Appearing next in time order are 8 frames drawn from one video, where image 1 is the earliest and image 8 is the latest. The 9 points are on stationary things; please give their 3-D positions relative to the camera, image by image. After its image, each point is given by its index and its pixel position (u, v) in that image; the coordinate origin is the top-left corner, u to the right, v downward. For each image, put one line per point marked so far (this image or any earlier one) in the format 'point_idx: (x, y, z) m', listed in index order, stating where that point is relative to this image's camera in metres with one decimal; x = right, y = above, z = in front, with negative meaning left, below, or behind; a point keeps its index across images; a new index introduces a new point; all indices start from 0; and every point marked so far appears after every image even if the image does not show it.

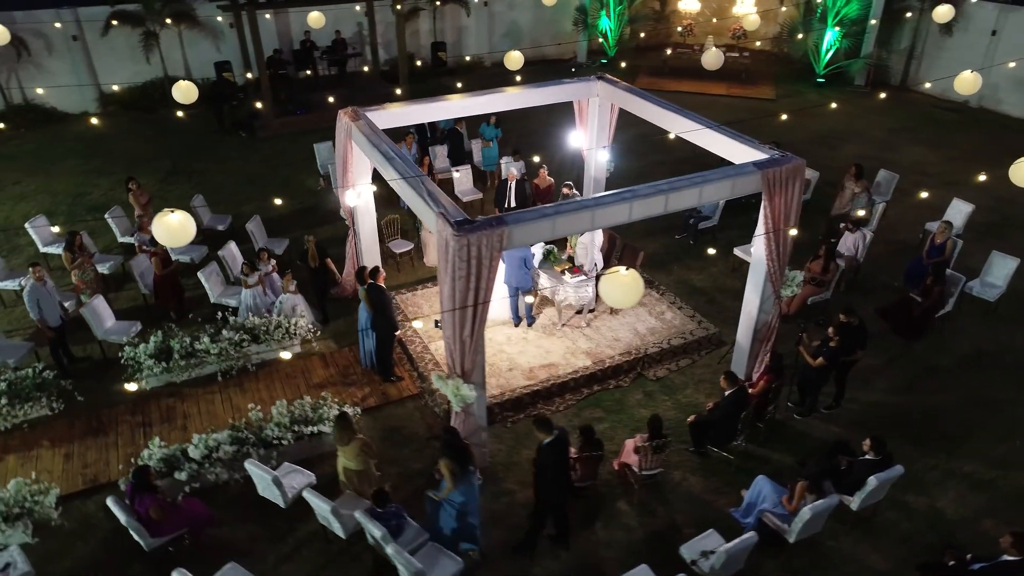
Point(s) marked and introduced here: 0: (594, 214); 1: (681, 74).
0: (+0.7, +0.7, +6.2) m
1: (+4.7, +5.9, +19.8) m
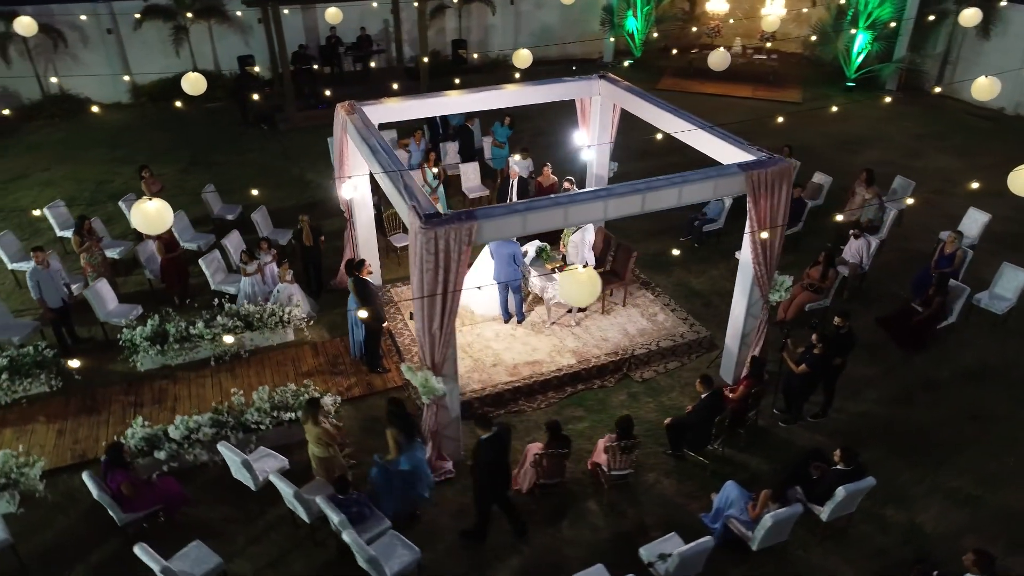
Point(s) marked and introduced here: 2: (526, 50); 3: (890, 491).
0: (+0.5, +0.7, +6.2) m
1: (+5.3, +5.8, +19.5) m
2: (+0.2, +3.8, +11.3) m
3: (+3.6, -2.0, +6.8) m
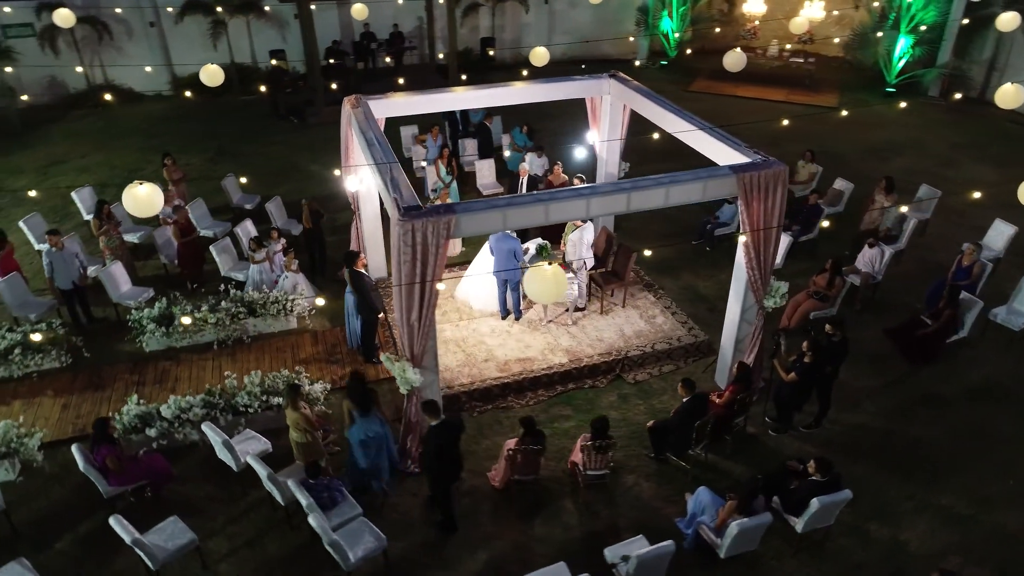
0: (+0.3, +0.7, +6.2) m
1: (+6.2, +5.6, +19.2) m
2: (+0.5, +3.8, +11.3) m
3: (+3.4, -2.0, +6.6) m
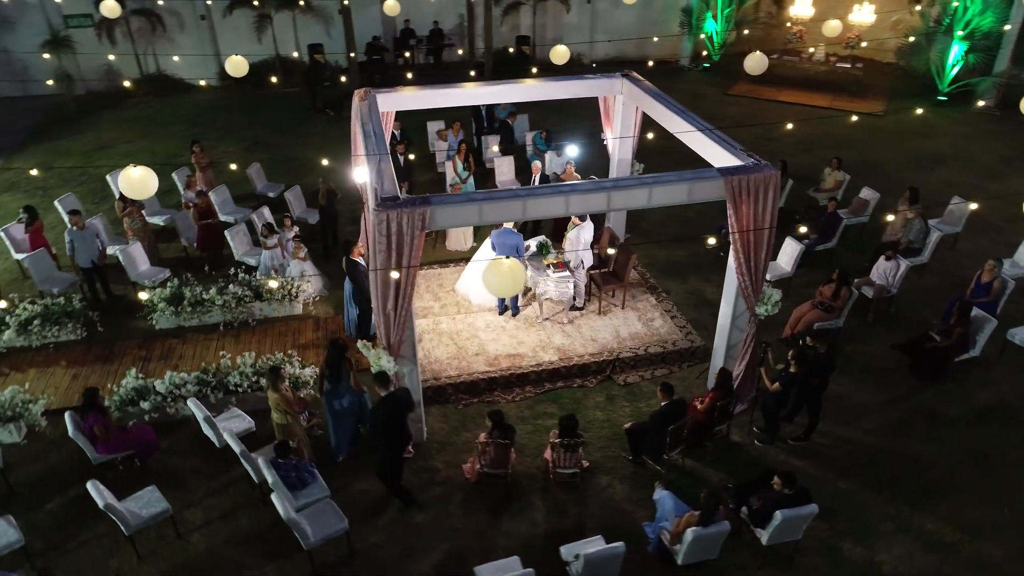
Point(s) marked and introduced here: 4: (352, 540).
0: (+0.1, +0.7, +6.2) m
1: (+7.1, +5.4, +18.7) m
2: (+0.8, +3.8, +11.3) m
3: (+3.1, -2.1, +6.4) m
4: (-1.4, -2.2, +6.3) m
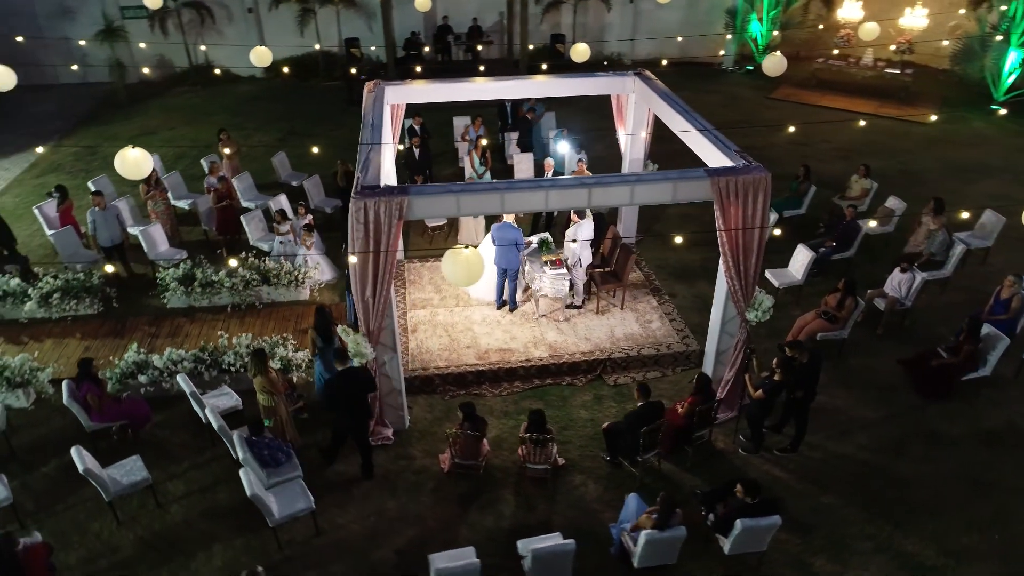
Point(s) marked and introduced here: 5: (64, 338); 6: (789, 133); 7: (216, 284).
0: (-0.1, +0.8, +6.2) m
1: (+8.1, +5.1, +18.2) m
2: (+1.1, +3.8, +11.3) m
3: (+2.8, -2.2, +6.2) m
4: (-1.7, -2.1, +6.4) m
5: (-5.5, -0.6, +8.7) m
6: (+6.1, +3.4, +15.6) m
7: (-3.9, +0.1, +9.3) m
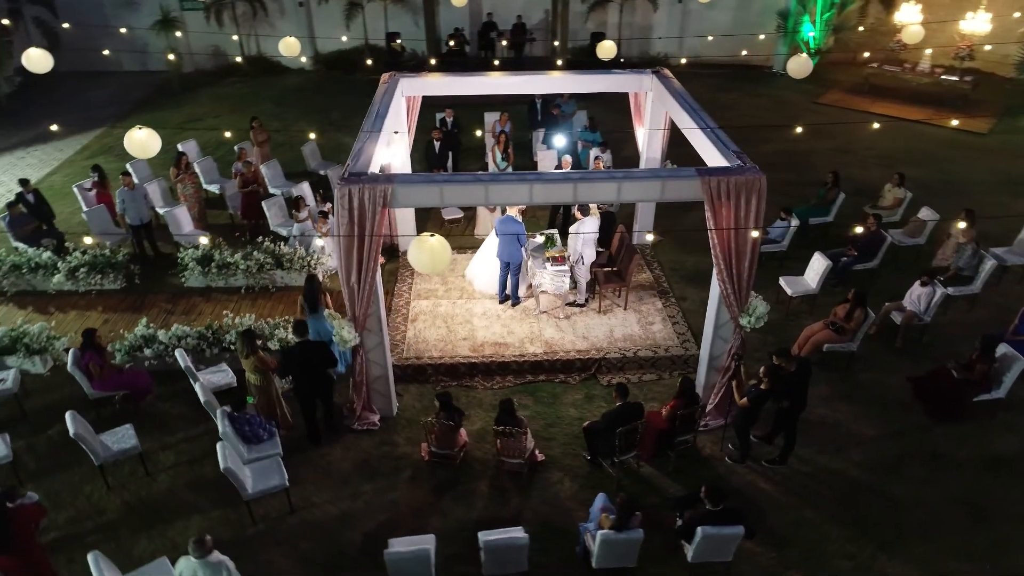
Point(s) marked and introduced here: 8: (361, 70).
0: (-0.2, +0.9, +6.3) m
1: (+9.1, +4.7, +17.5) m
2: (+1.5, +3.8, +11.1) m
3: (+2.5, -2.3, +6.0) m
4: (-2.0, -1.9, +6.6) m
5: (-5.5, -0.3, +9.2) m
6: (+6.8, +3.1, +15.1) m
7: (-3.8, +0.3, +9.6) m
8: (-4.1, +5.9, +19.3) m
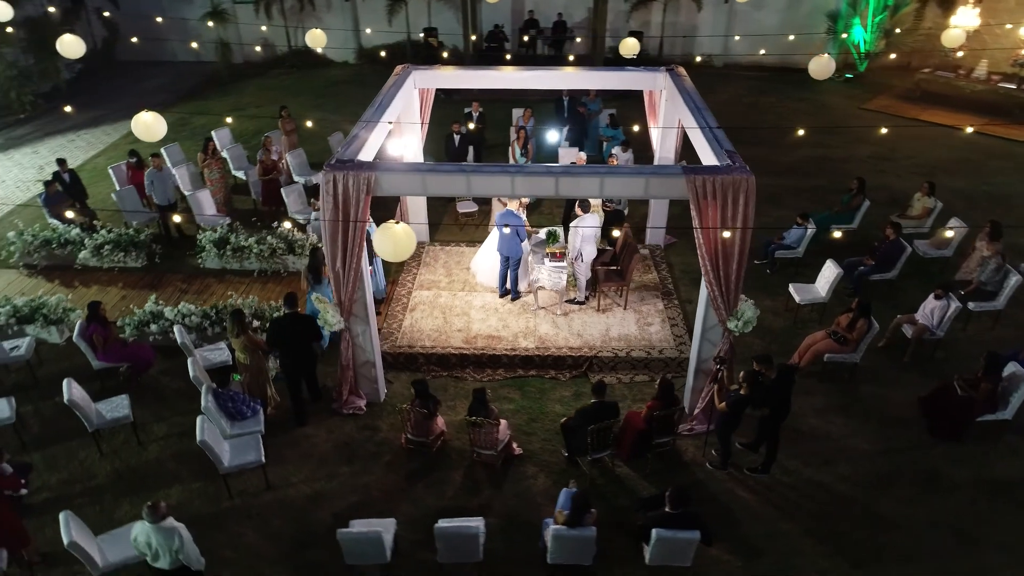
0: (-0.4, +1.0, +6.3) m
1: (+9.9, +4.4, +16.8) m
2: (+1.9, +3.8, +11.0) m
3: (+2.1, -2.3, +5.8) m
4: (-2.2, -1.8, +6.7) m
5: (-5.4, 0.0, +9.6) m
6: (+7.4, +2.9, +14.6) m
7: (-3.7, +0.5, +9.9) m
8: (-3.0, +6.1, +19.6) m
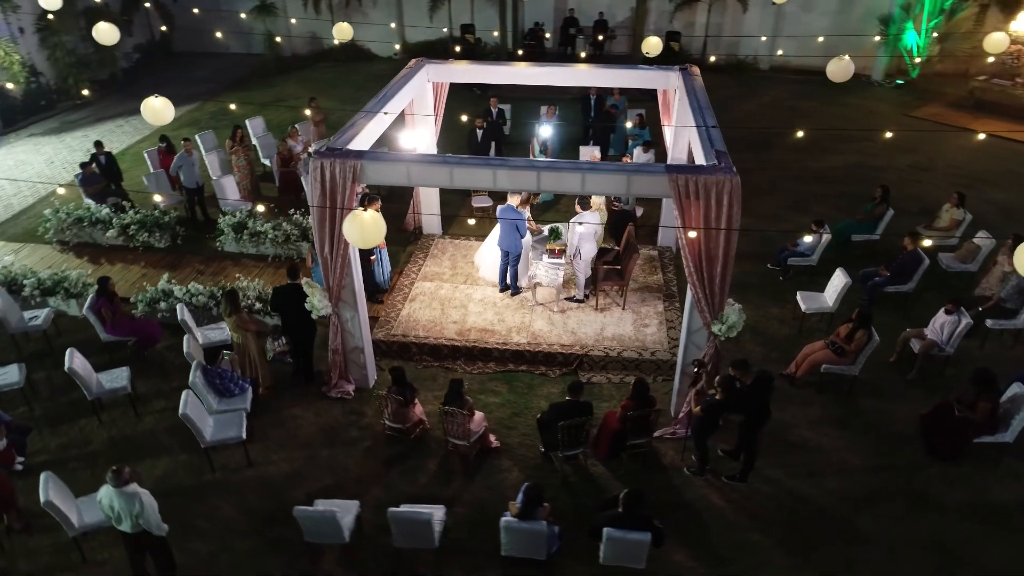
0: (-0.5, +1.0, +6.3) m
1: (+10.6, +4.0, +16.0) m
2: (+2.2, +3.8, +10.9) m
3: (+1.8, -2.3, +5.7) m
4: (-2.5, -1.6, +6.9) m
5: (-5.4, +0.3, +10.0) m
6: (+7.9, +2.6, +14.0) m
7: (-3.6, +0.8, +10.2) m
8: (-1.9, +6.3, +19.8) m
